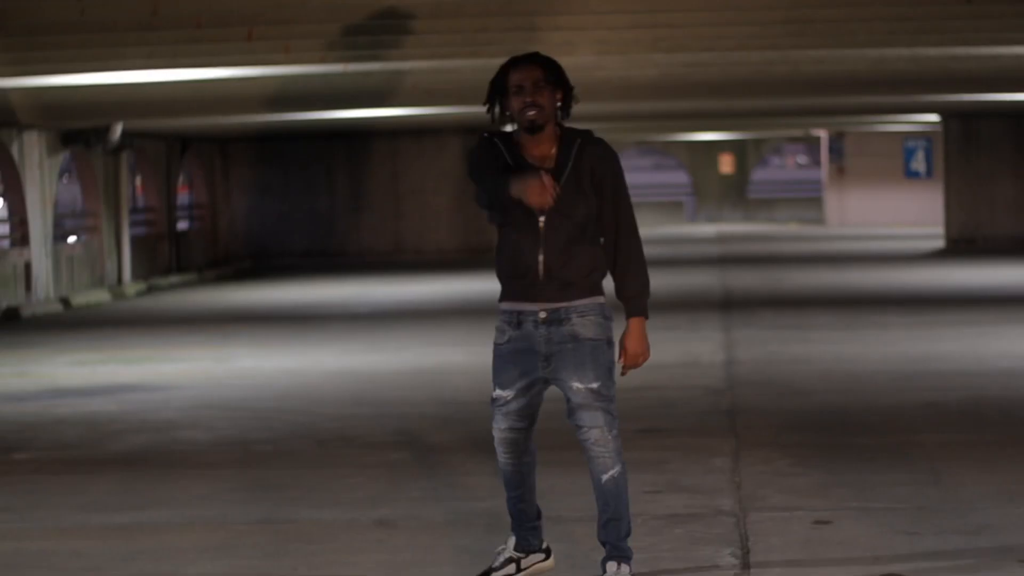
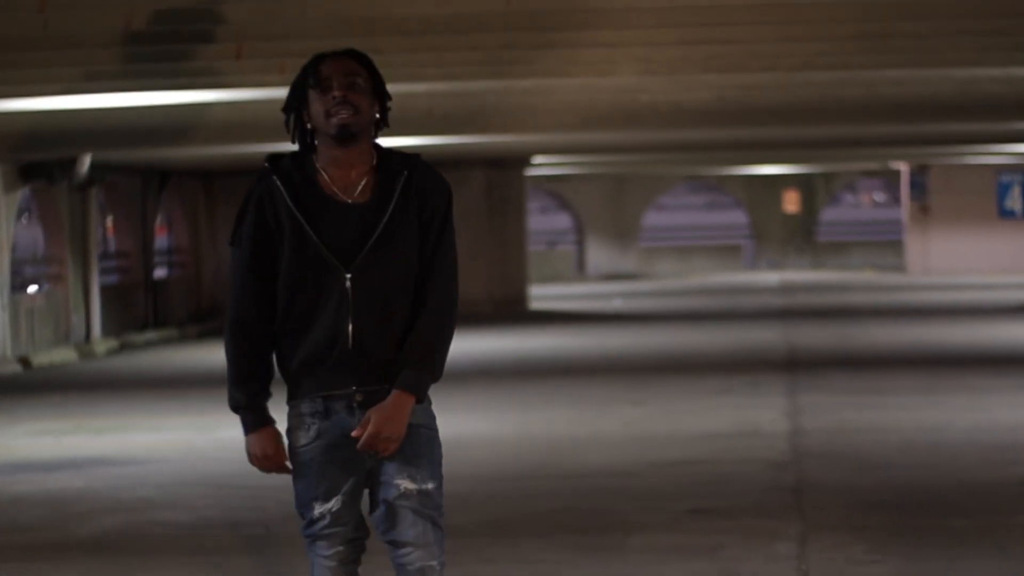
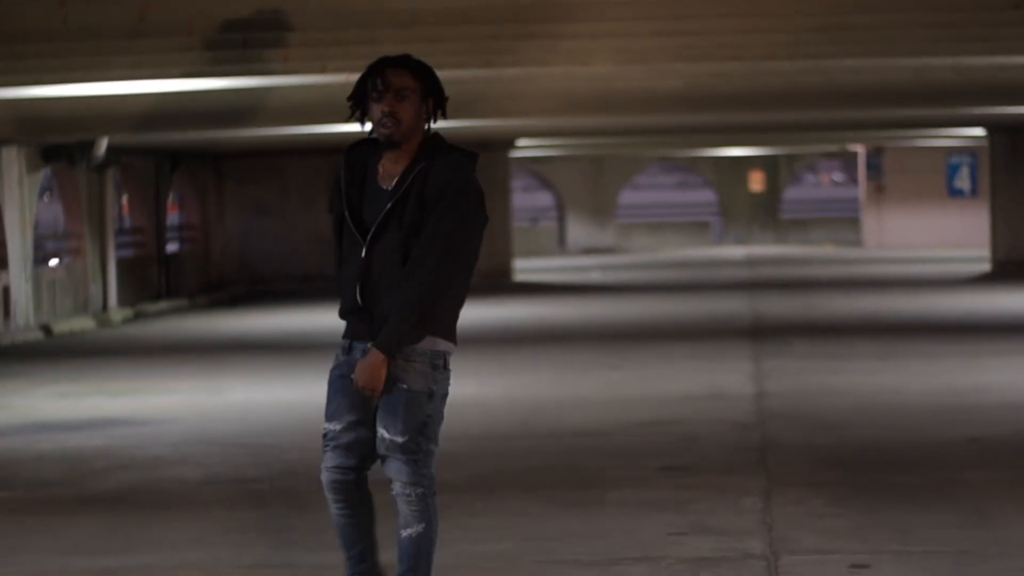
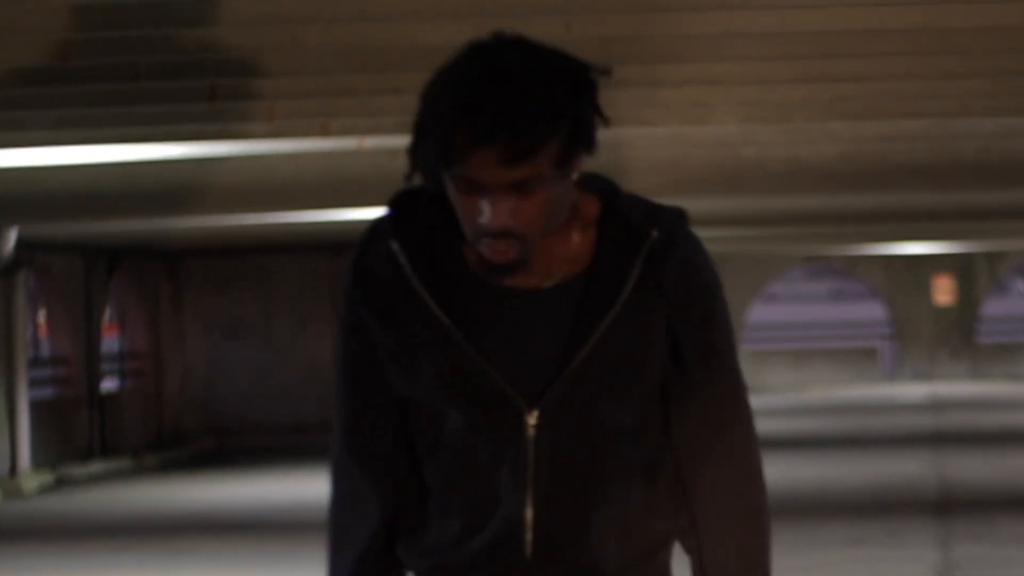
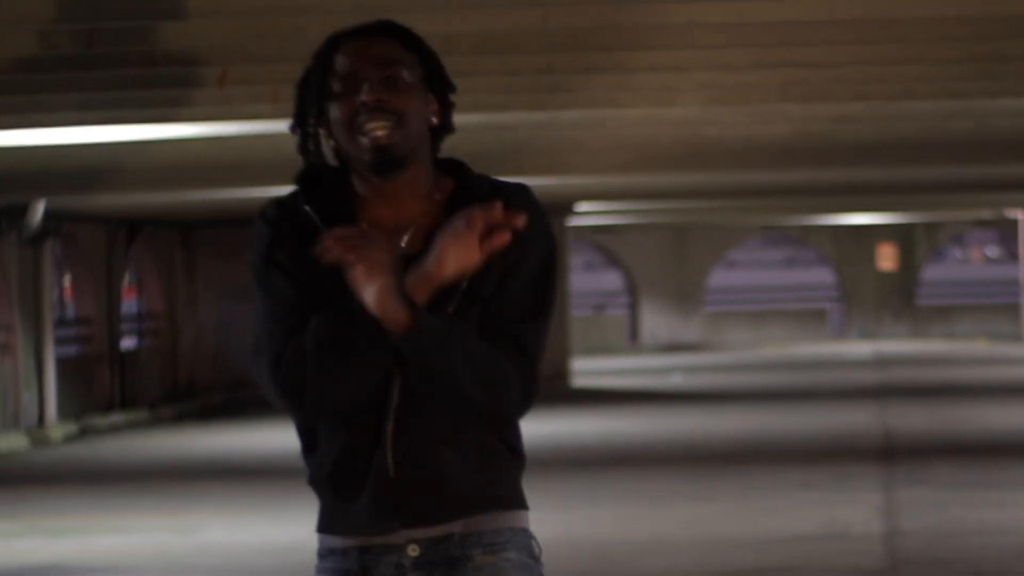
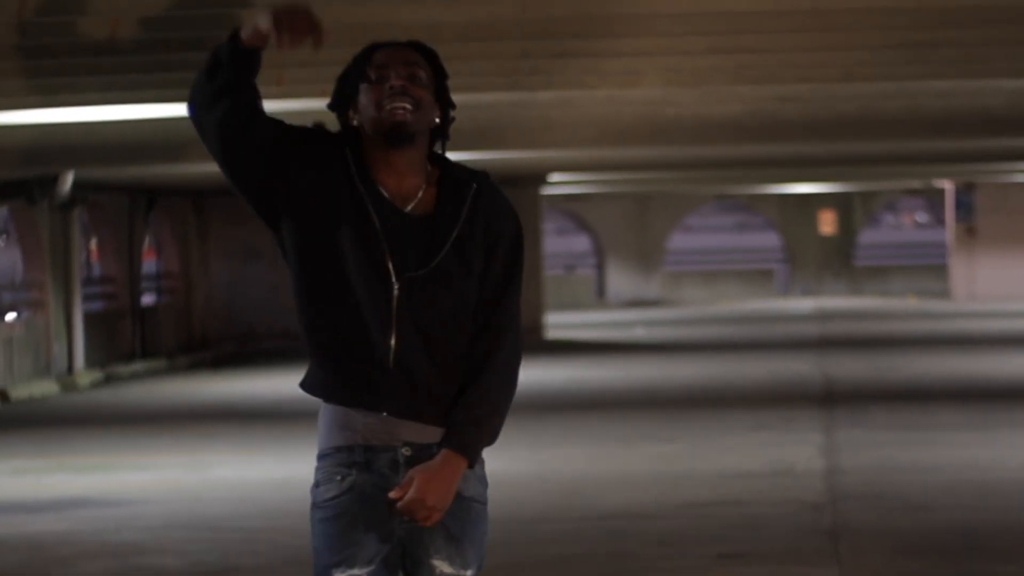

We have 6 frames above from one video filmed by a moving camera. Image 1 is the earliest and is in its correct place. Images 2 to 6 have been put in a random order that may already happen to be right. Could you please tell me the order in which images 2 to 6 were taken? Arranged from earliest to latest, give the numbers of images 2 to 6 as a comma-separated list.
3, 2, 6, 5, 4
